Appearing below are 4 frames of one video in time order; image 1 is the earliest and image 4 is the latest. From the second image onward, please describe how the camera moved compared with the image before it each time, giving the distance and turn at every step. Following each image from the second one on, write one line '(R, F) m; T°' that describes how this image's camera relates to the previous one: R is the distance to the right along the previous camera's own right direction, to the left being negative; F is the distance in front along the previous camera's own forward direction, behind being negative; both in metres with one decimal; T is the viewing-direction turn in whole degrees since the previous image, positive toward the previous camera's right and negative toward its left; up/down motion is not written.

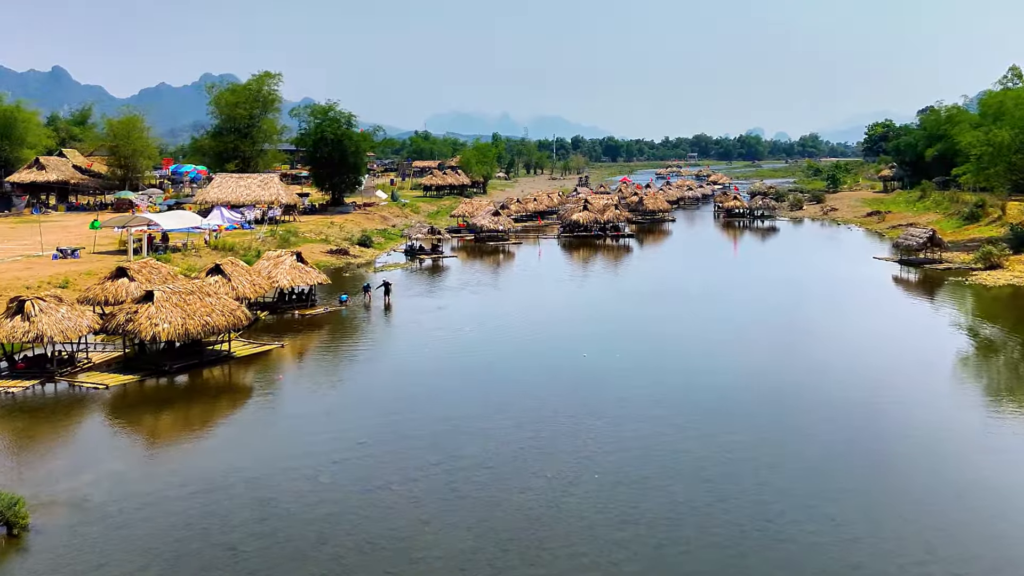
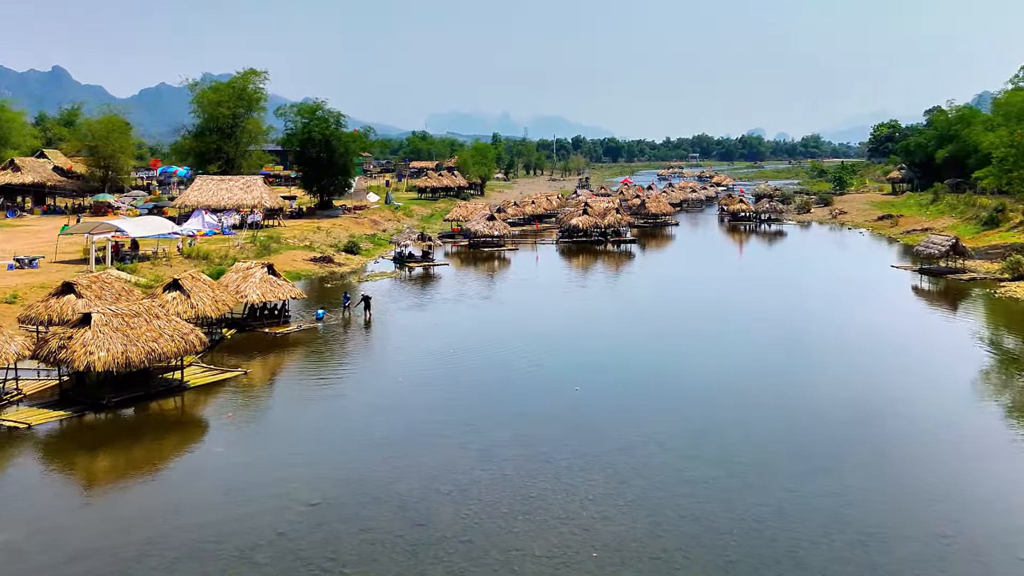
(+0.3, +2.8) m; 0°
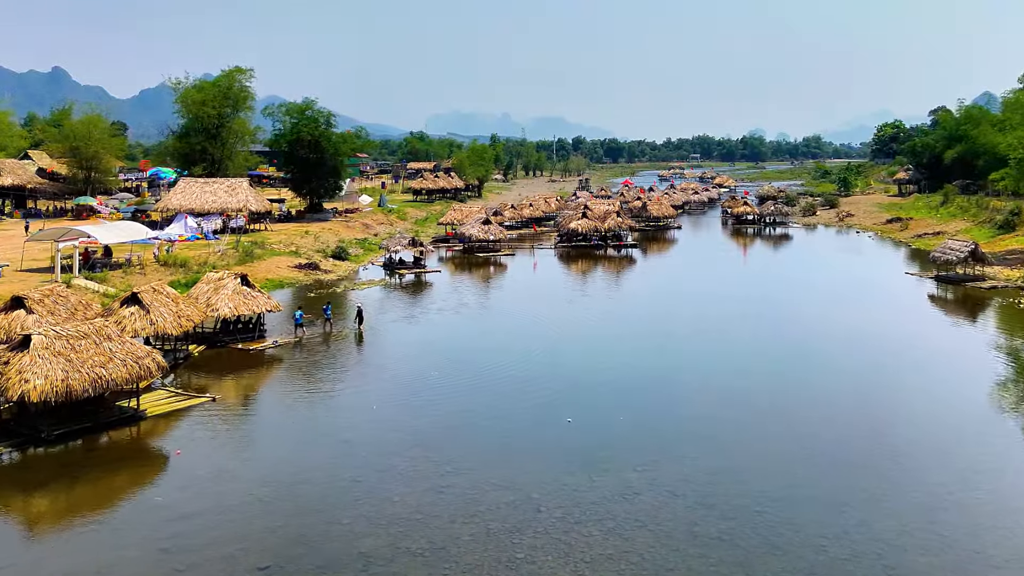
(+0.3, +2.1) m; 0°
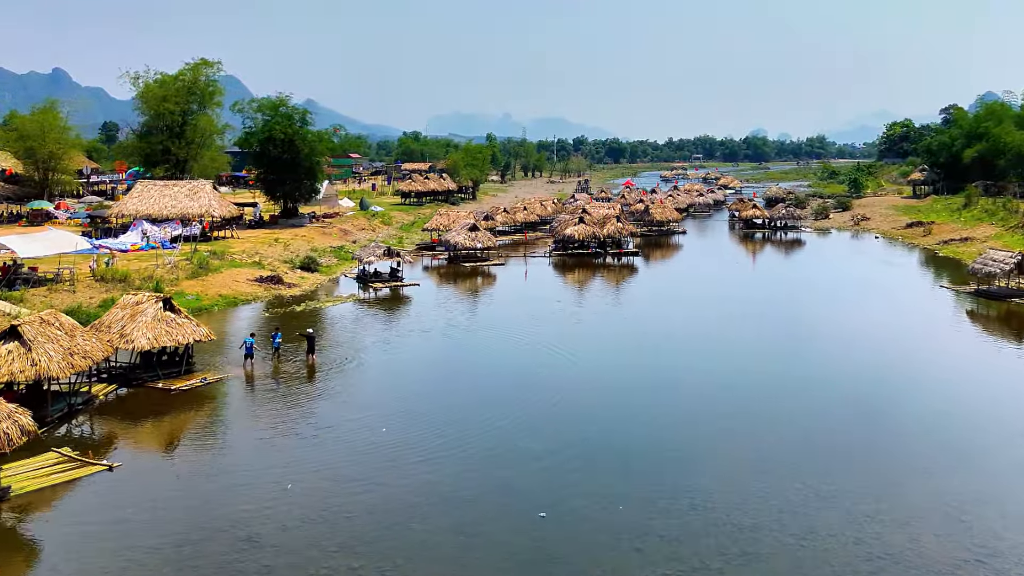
(+0.7, +4.5) m; 0°
